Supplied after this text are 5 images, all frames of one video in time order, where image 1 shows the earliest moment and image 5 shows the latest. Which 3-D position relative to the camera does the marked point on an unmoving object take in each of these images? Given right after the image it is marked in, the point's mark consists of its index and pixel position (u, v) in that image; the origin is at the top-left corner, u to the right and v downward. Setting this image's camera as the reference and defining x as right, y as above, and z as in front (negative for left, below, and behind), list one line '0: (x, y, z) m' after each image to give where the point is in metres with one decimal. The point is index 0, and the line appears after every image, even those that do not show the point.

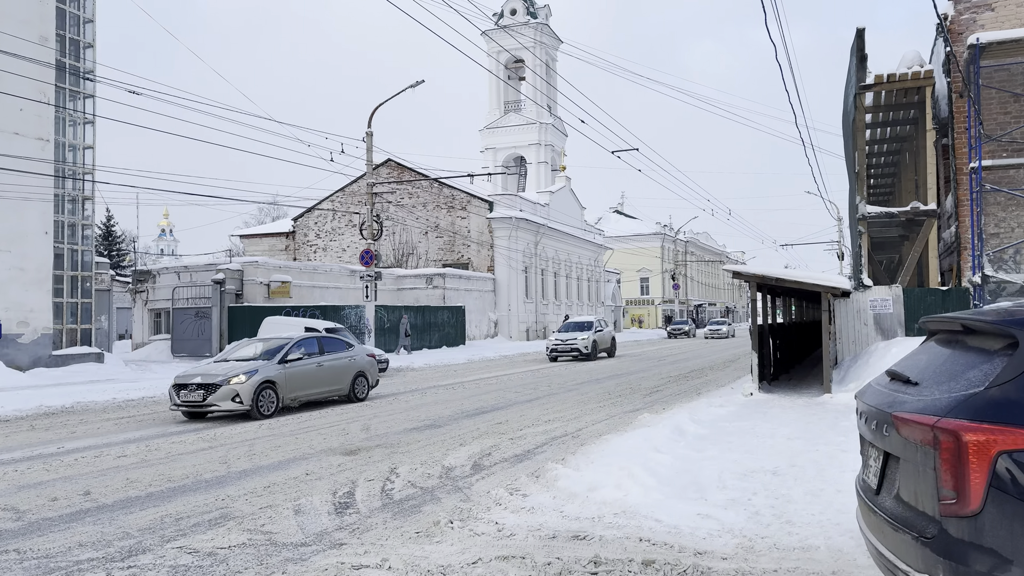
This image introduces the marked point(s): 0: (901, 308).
0: (+8.3, -0.4, +15.6) m
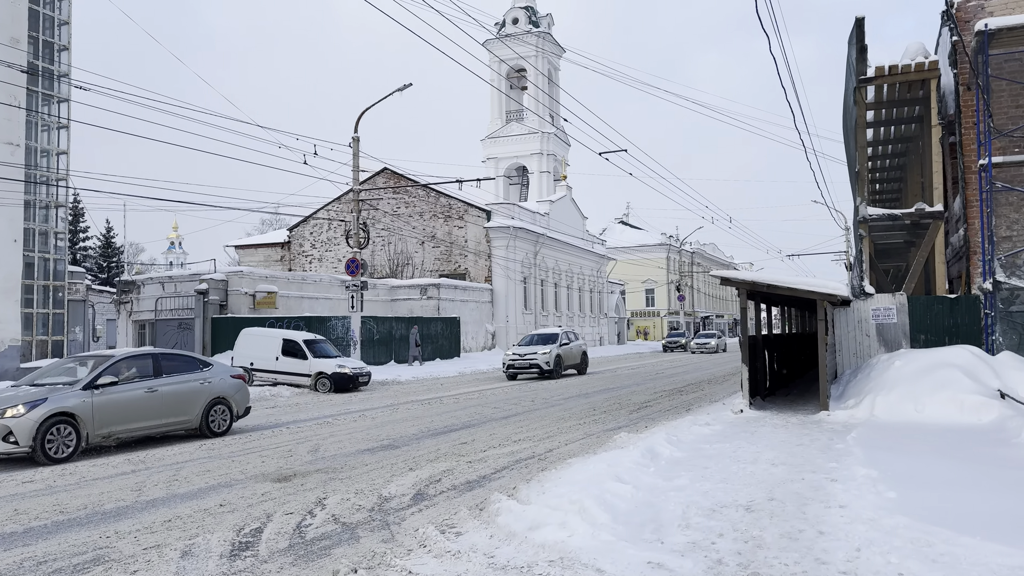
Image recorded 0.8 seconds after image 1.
0: (+7.8, -0.6, +14.4) m
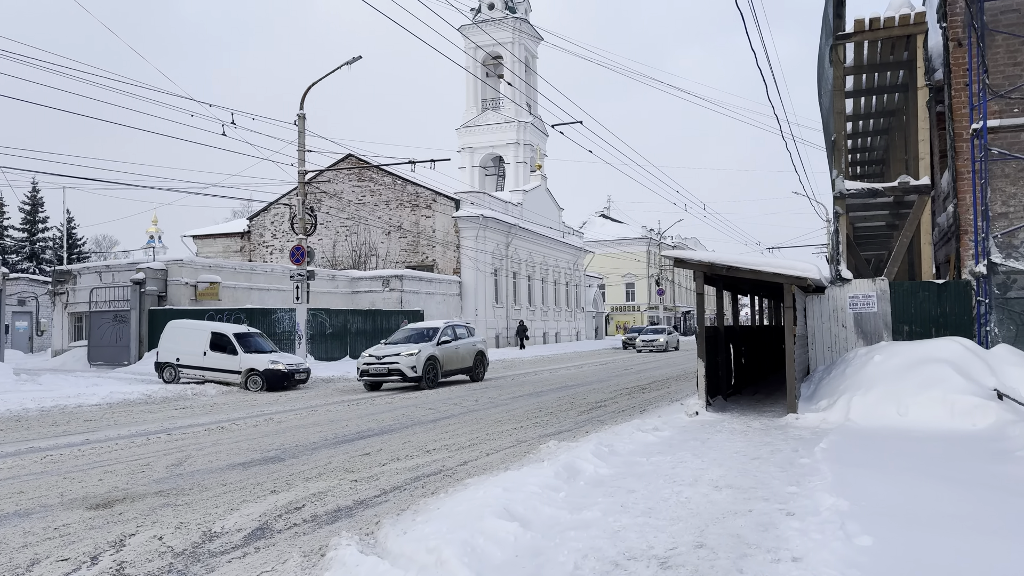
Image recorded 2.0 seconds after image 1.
0: (+6.5, -0.3, +12.6) m
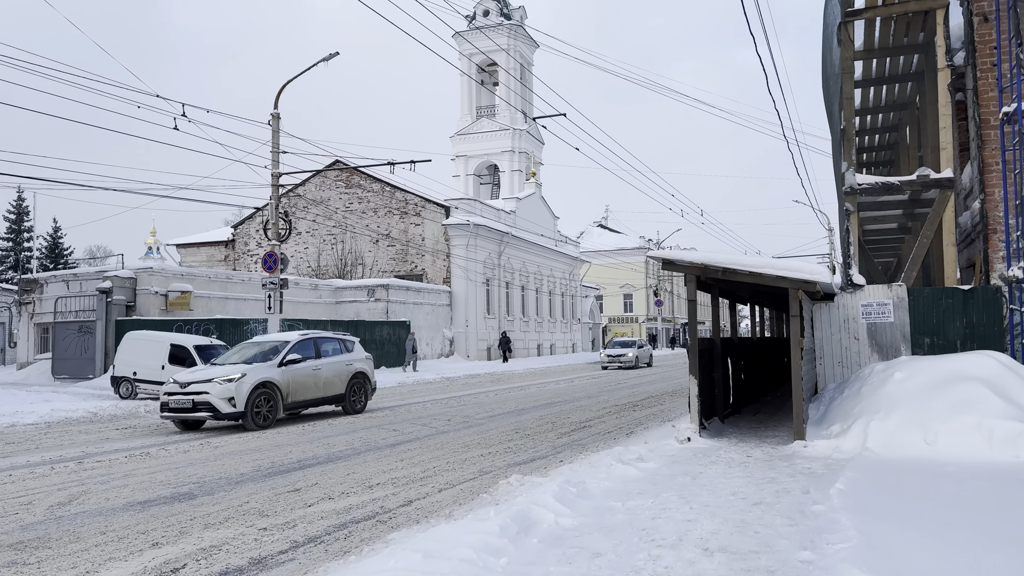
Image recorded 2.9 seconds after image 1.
0: (+6.0, -0.4, +11.1) m
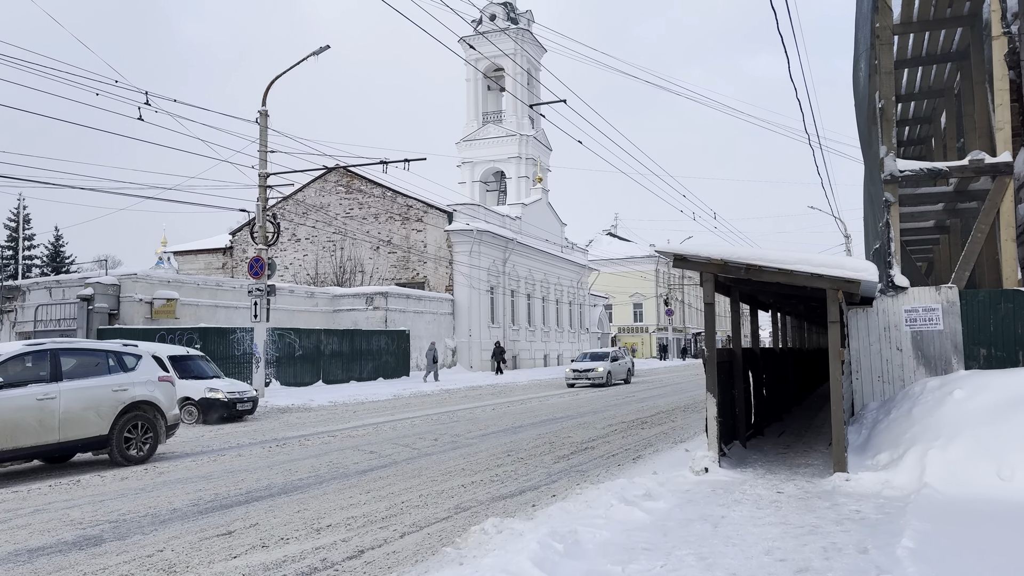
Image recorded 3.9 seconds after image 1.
0: (+5.8, -0.4, +9.5) m
